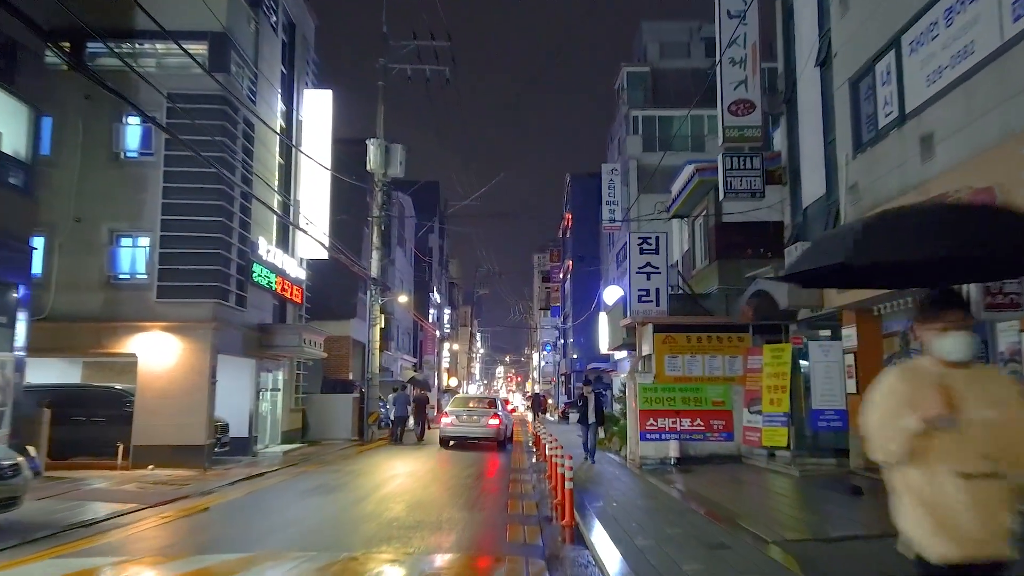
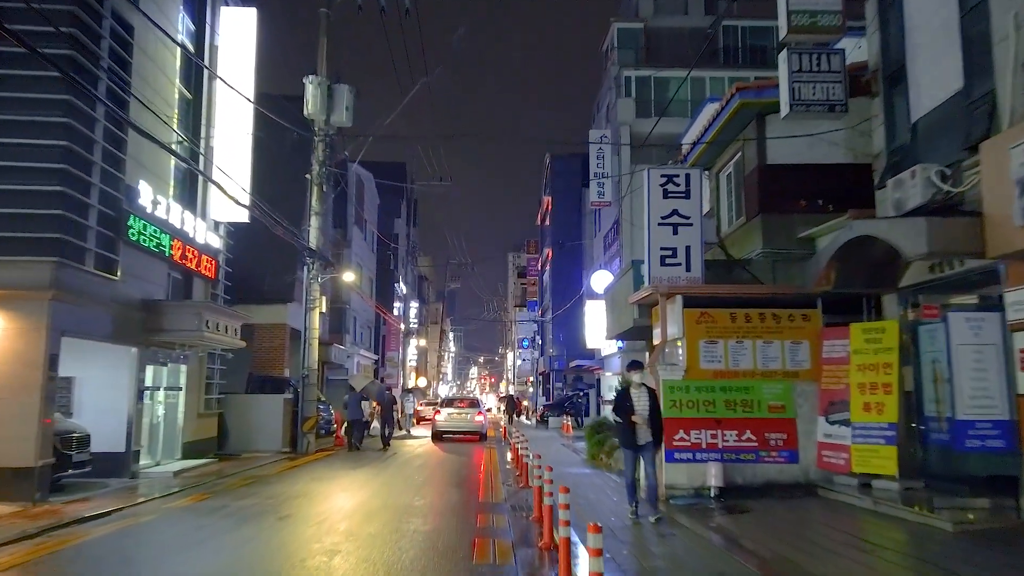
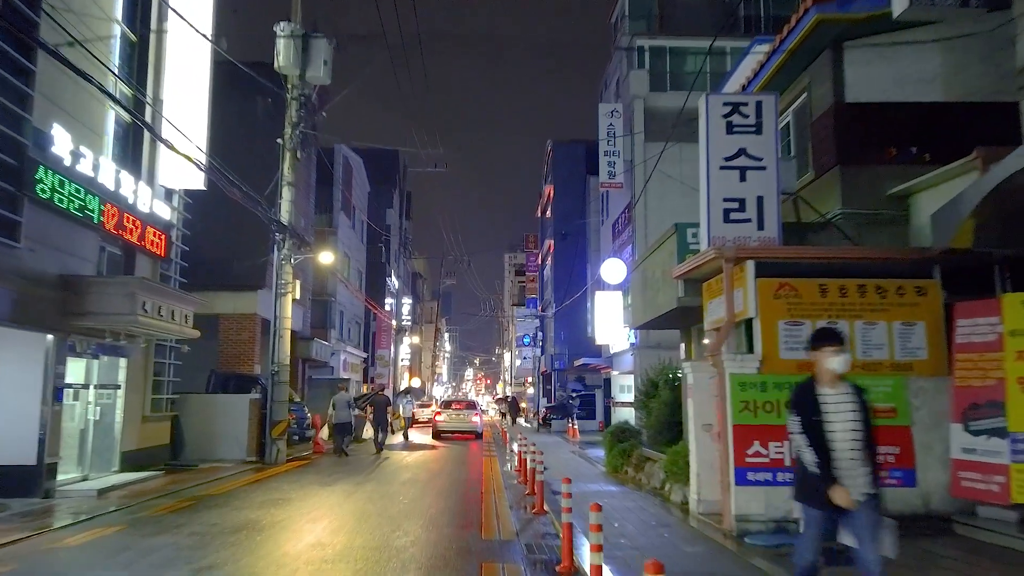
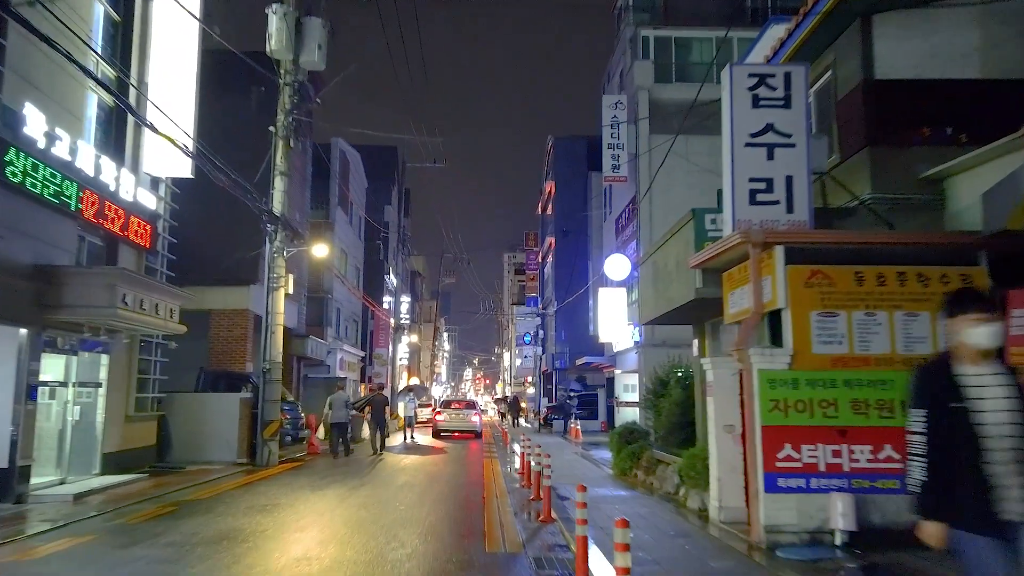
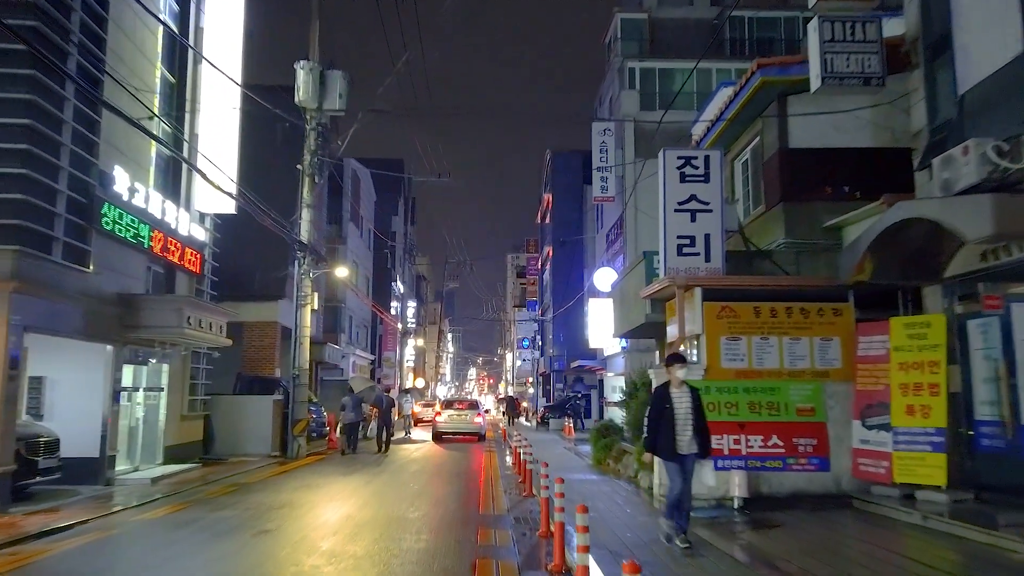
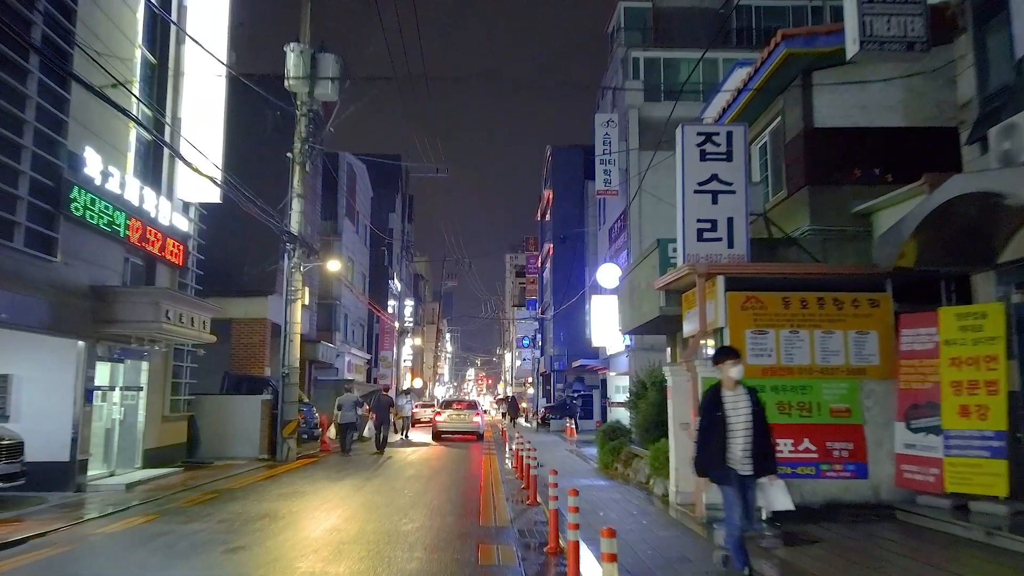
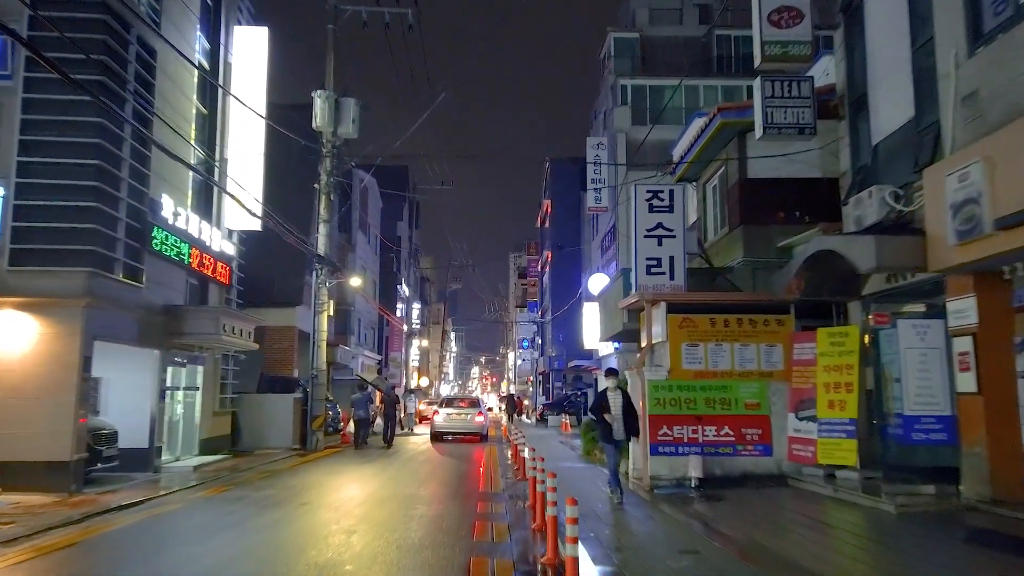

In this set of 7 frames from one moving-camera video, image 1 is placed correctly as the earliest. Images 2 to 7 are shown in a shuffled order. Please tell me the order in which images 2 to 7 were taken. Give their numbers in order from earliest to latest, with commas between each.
7, 2, 5, 6, 3, 4
